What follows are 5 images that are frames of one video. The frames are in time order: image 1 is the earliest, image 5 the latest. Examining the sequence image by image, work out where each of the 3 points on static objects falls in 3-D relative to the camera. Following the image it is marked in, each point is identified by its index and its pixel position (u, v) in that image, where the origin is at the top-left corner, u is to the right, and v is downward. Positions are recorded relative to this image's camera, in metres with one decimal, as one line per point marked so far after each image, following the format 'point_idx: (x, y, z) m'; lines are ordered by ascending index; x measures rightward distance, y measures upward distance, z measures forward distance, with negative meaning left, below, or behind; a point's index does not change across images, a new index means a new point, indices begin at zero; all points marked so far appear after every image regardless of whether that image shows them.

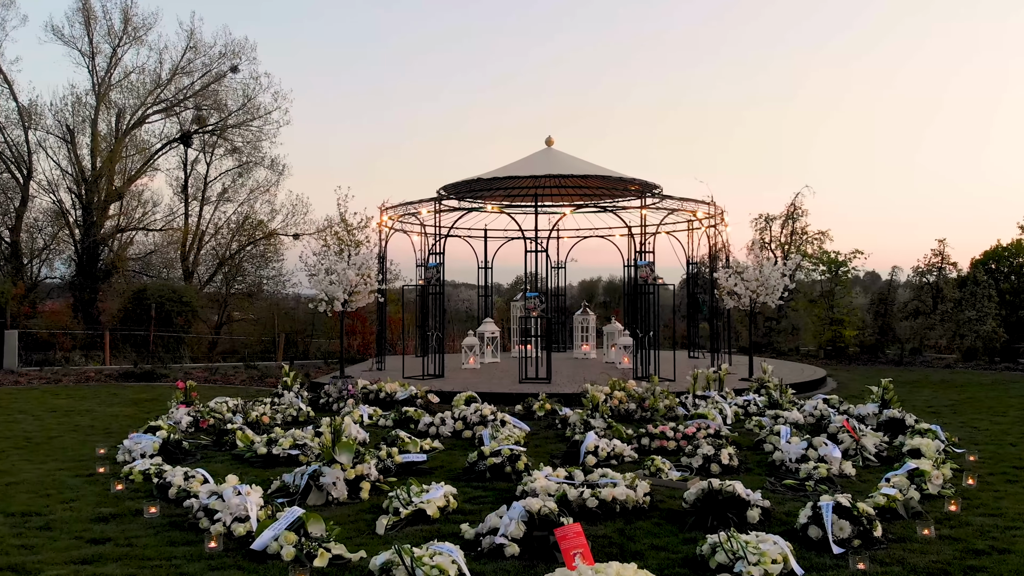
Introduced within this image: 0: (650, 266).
0: (+2.0, +0.3, +11.6) m
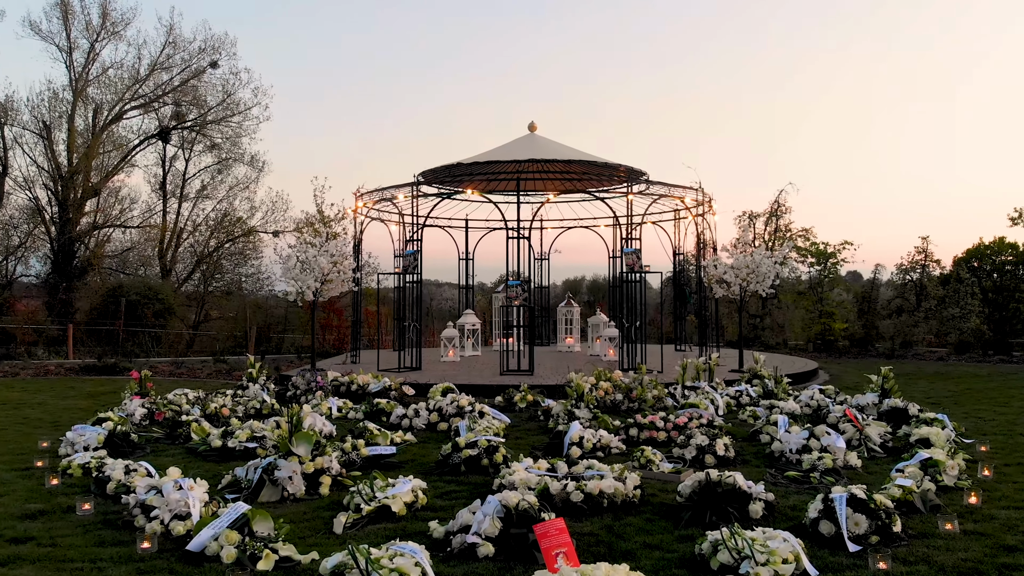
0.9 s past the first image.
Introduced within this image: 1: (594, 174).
0: (+1.8, +0.5, +11.2) m
1: (+1.2, +1.6, +11.1) m
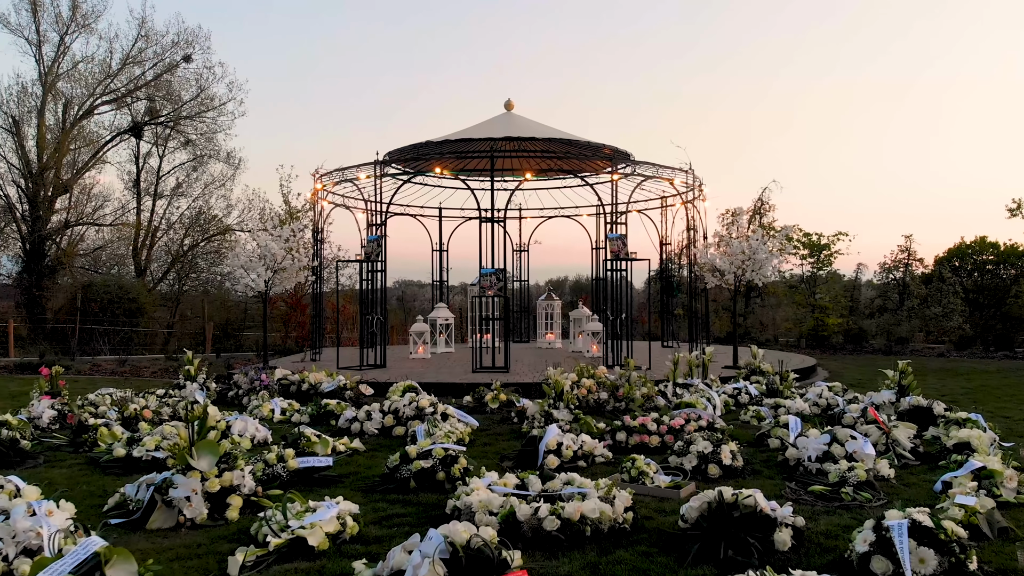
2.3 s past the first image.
0: (+1.4, +0.6, +10.2) m
1: (+0.8, +1.7, +10.2) m
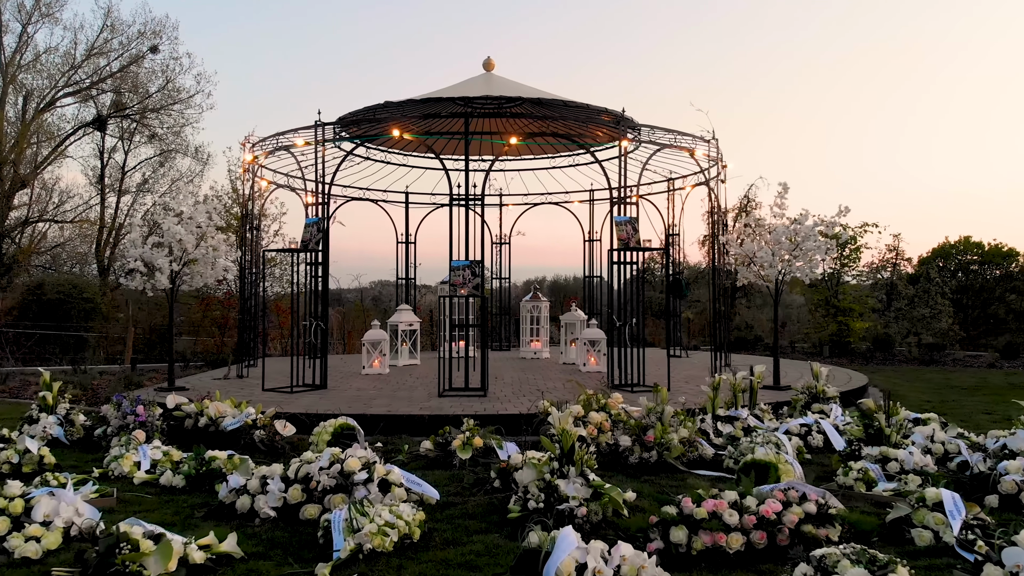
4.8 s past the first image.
0: (+1.2, +0.6, +8.2) m
1: (+0.6, +1.8, +8.1) m
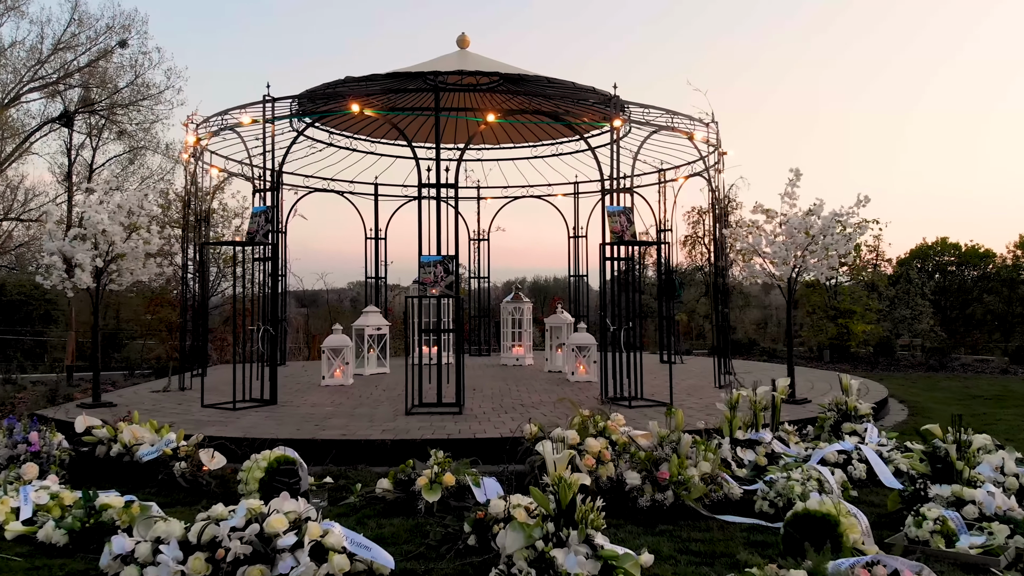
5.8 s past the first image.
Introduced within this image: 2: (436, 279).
0: (+1.0, +0.6, +7.3) m
1: (+0.4, +1.8, +7.2) m
2: (-0.7, +0.1, +7.4) m
